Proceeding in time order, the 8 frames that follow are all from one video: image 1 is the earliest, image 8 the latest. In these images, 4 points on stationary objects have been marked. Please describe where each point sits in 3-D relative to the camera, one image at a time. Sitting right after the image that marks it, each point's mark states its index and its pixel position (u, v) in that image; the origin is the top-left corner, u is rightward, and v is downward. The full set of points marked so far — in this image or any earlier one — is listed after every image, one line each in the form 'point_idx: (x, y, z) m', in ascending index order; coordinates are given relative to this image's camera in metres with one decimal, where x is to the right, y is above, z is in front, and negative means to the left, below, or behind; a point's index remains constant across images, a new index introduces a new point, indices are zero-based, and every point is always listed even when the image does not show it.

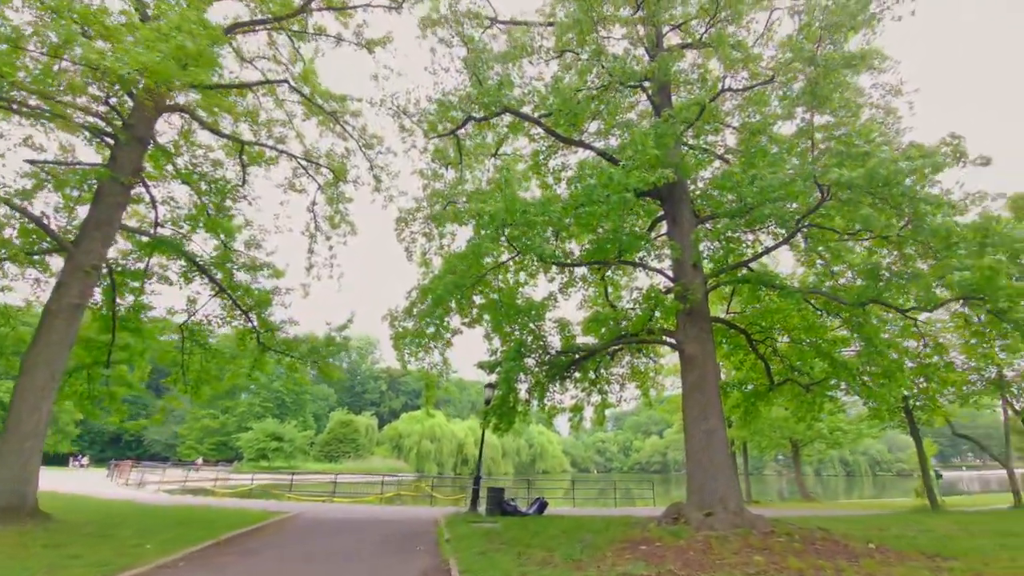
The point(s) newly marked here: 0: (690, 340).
0: (+3.4, -1.0, +11.1) m
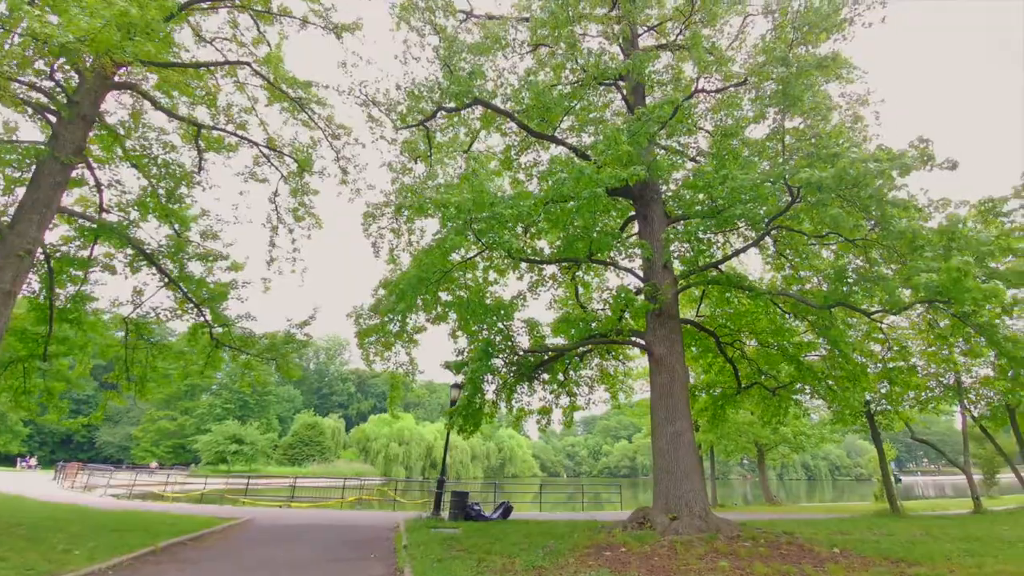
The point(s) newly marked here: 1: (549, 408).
0: (+2.7, -1.0, +11.0) m
1: (+1.0, -3.3, +15.9) m
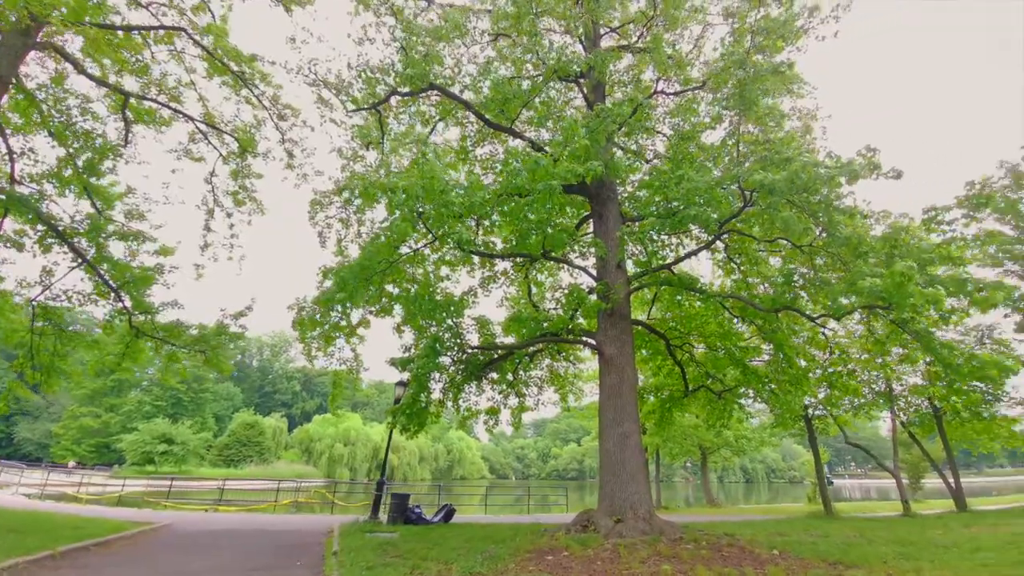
0: (+1.8, -1.0, +10.8) m
1: (-0.4, -3.2, +15.6) m
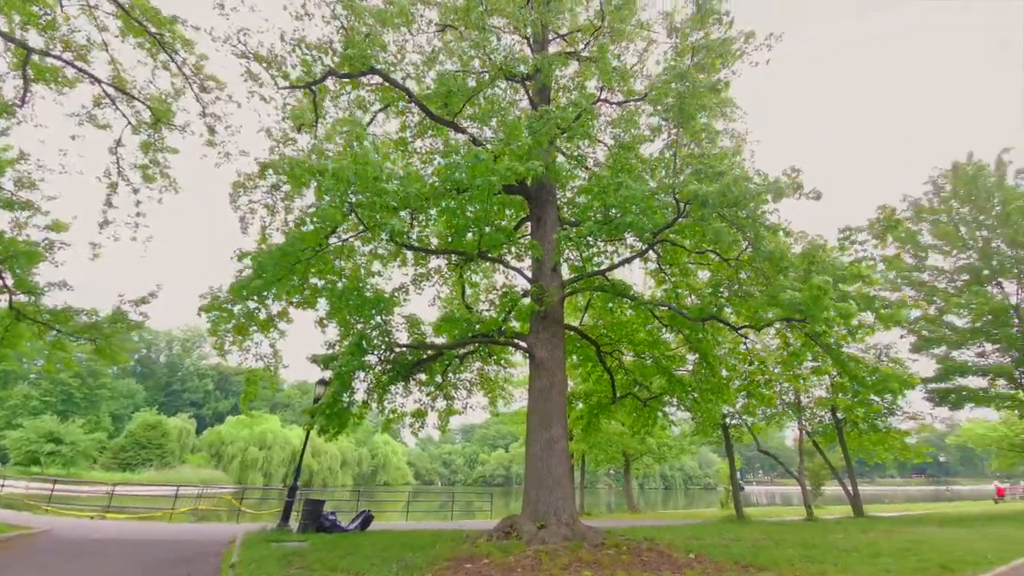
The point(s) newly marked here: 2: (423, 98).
0: (+0.5, -1.0, +10.7) m
1: (-2.3, -3.2, +15.2) m
2: (-1.9, +4.0, +12.2) m
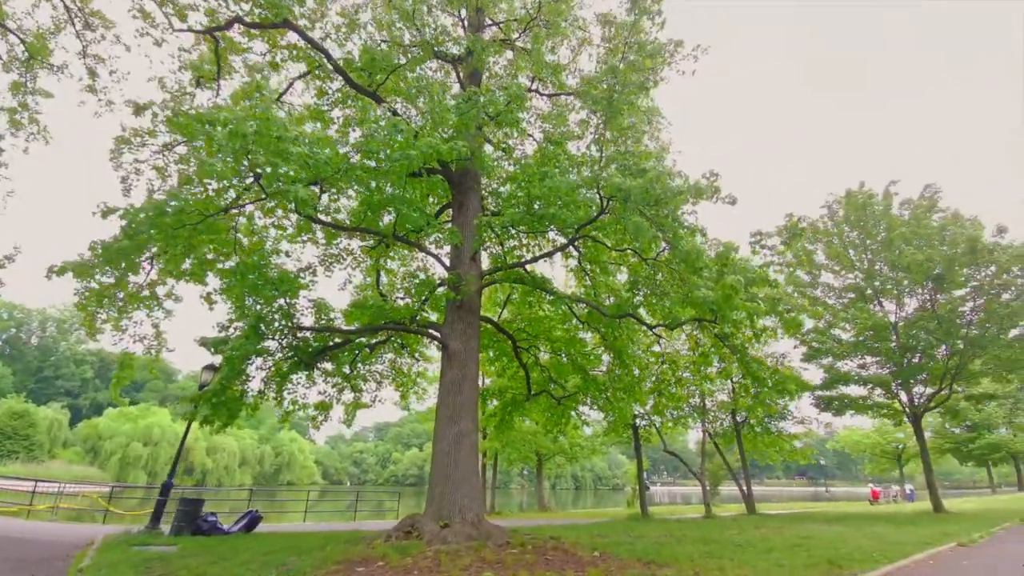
0: (-1.0, -0.8, +10.3) m
1: (-4.5, -2.8, +14.3) m
2: (-3.3, +4.3, +11.4) m
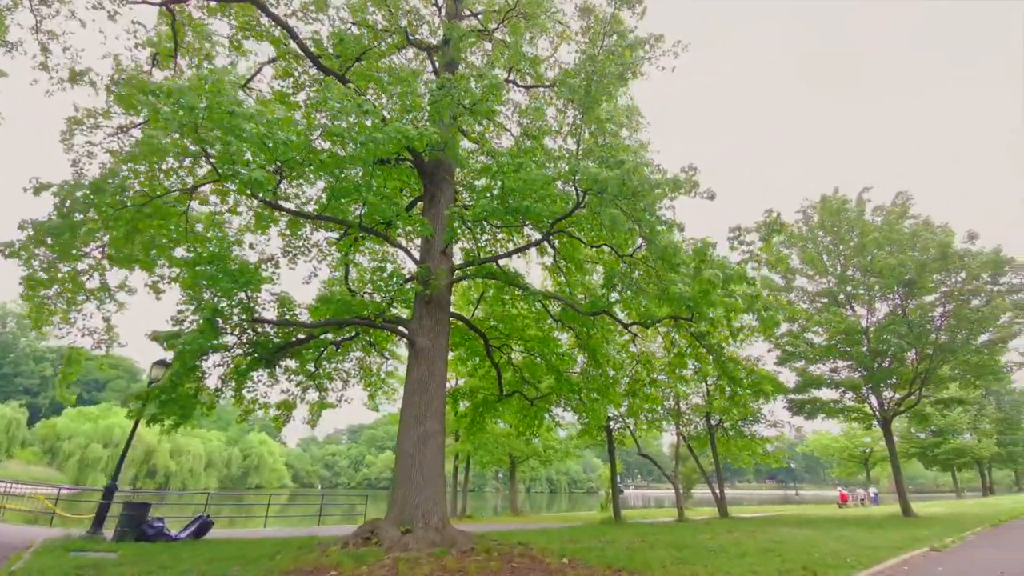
0: (-1.5, -0.7, +9.8) m
1: (-5.2, -2.7, +13.8) m
2: (-3.8, +4.4, +10.9) m
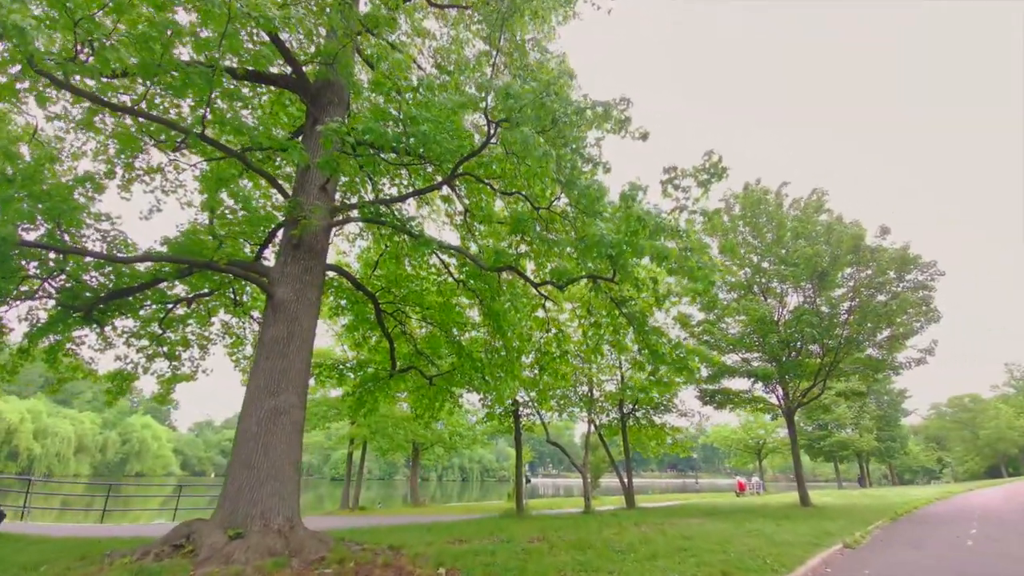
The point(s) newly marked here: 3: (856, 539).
0: (-3.0, +0.1, +7.9) m
1: (-7.3, -1.6, +11.3) m
2: (-5.1, +5.4, +8.6) m
3: (+6.4, -4.7, +10.9) m
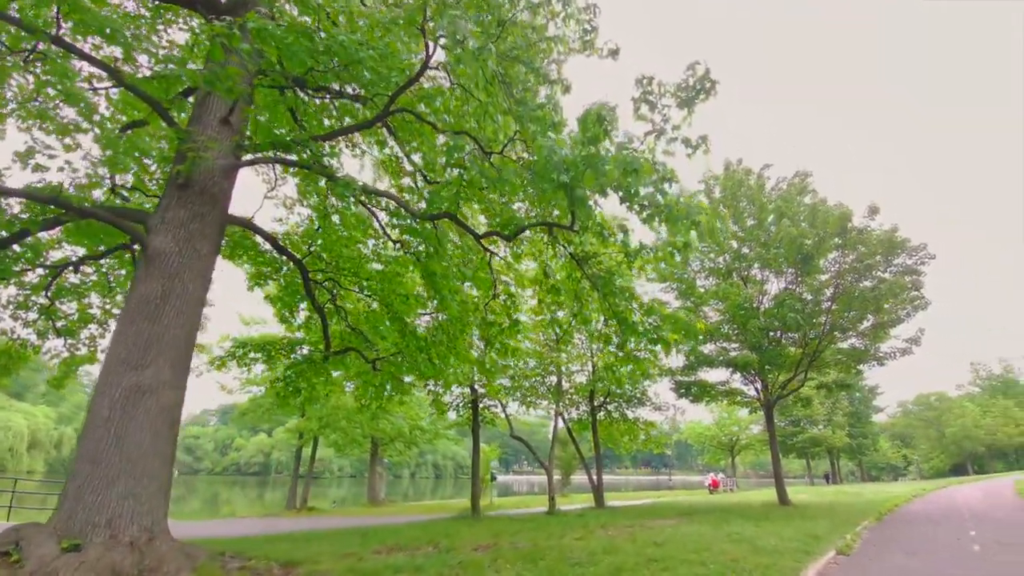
0: (-3.7, +0.6, +6.3) m
1: (-8.1, -1.0, +9.5) m
2: (-5.8, +5.9, +6.9) m
3: (+5.6, -4.3, +9.7) m
